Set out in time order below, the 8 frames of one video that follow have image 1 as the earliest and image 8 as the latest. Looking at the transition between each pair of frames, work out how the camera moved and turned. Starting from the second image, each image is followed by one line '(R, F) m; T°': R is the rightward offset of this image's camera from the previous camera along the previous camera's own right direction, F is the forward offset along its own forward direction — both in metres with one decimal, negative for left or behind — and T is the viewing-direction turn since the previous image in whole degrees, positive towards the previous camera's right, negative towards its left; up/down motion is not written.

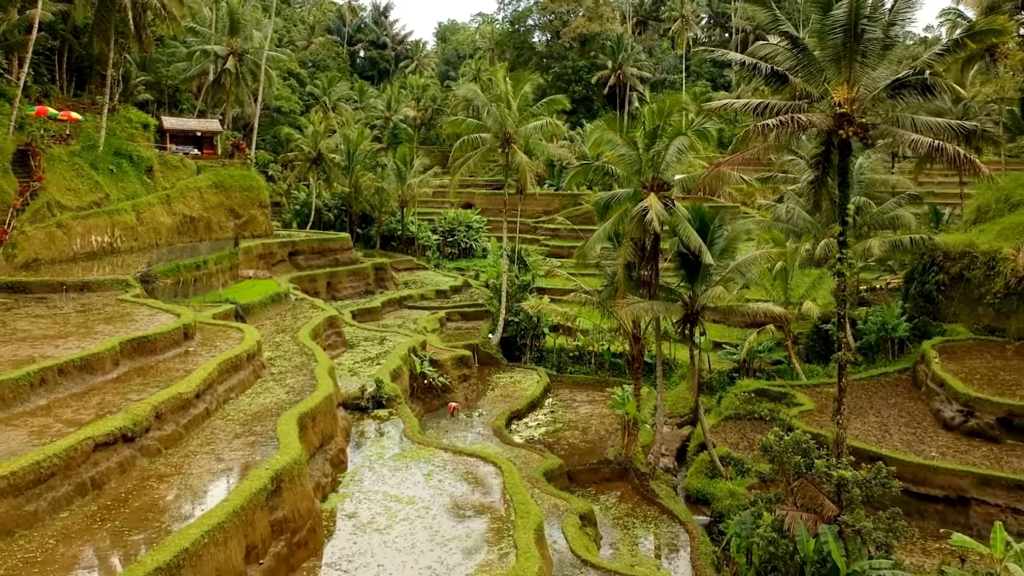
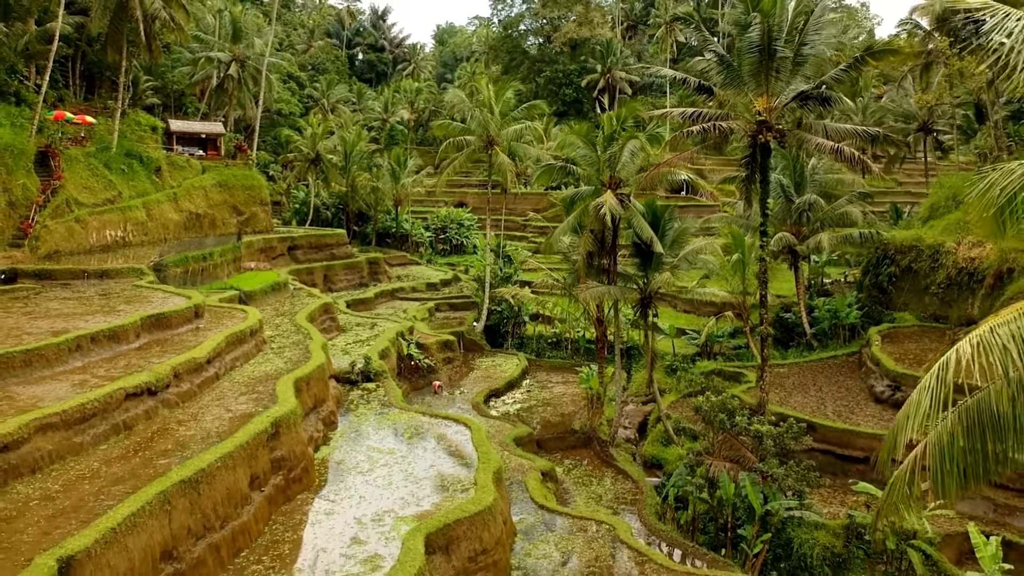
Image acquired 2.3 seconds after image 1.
(+0.6, -1.8) m; 0°
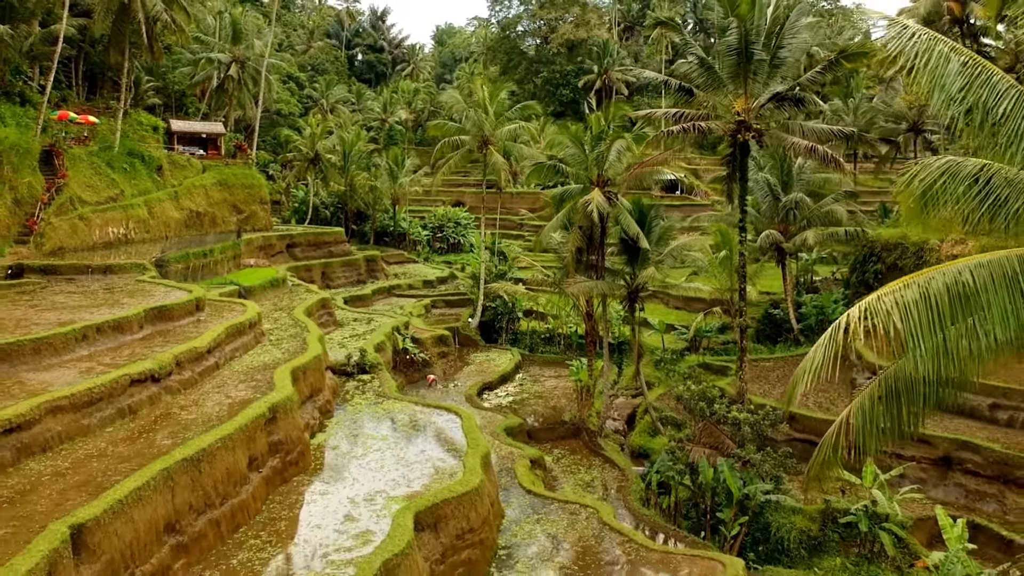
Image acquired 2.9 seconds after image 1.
(+0.2, -0.5) m; 0°
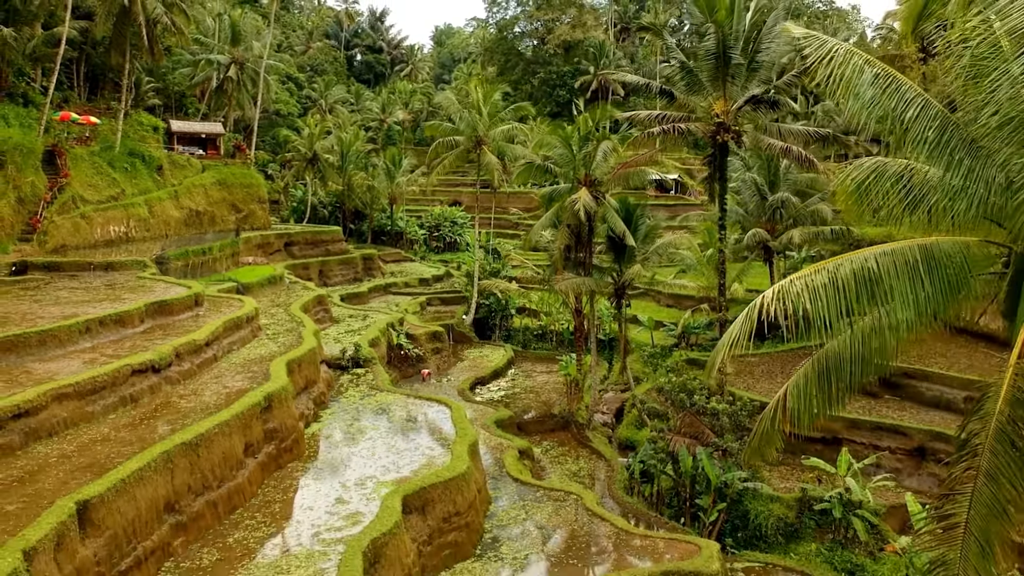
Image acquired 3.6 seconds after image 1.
(+0.2, -0.5) m; 0°
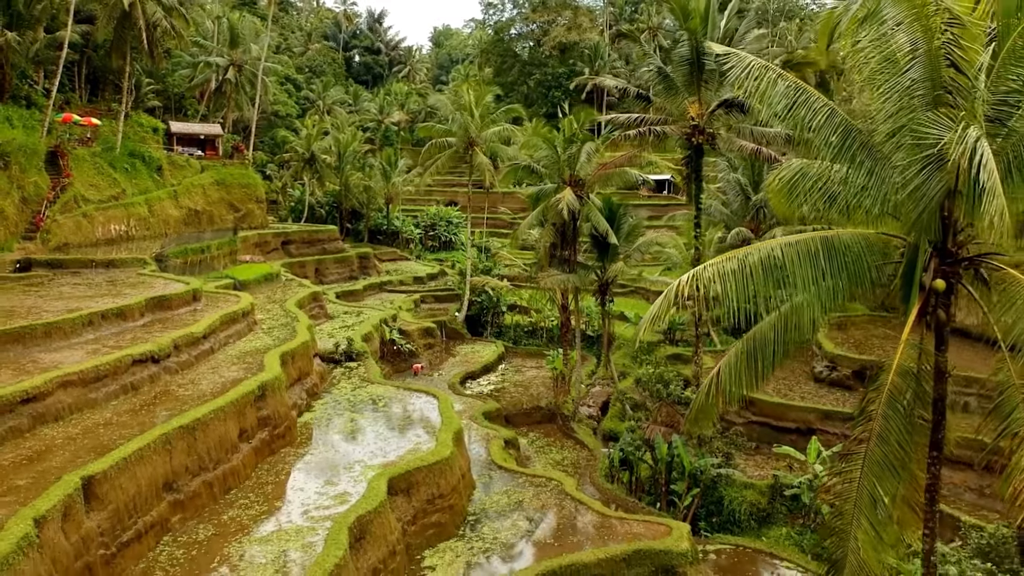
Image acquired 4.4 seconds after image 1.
(+0.3, -0.6) m; 0°
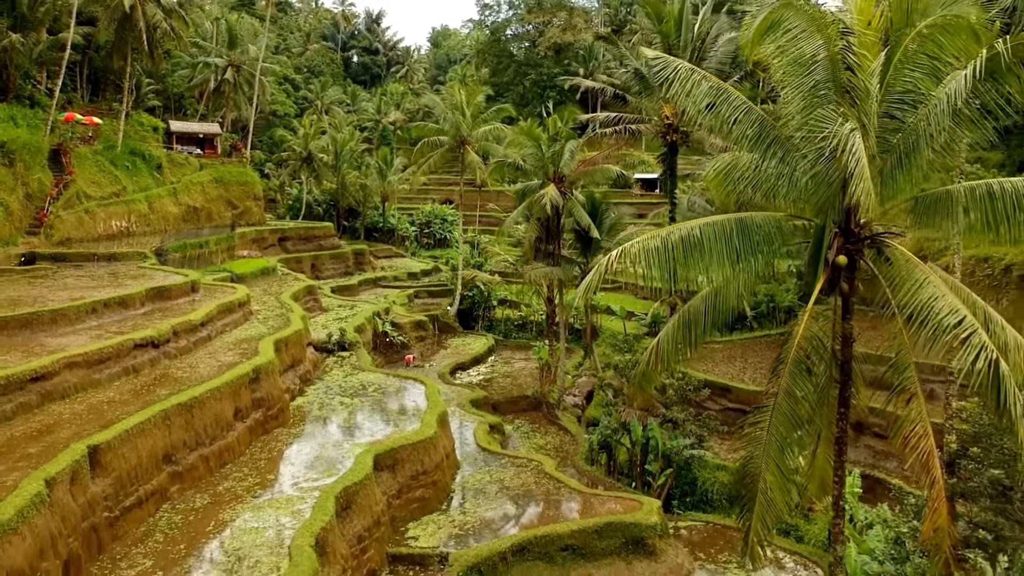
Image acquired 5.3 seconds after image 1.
(+0.4, -0.7) m; 0°
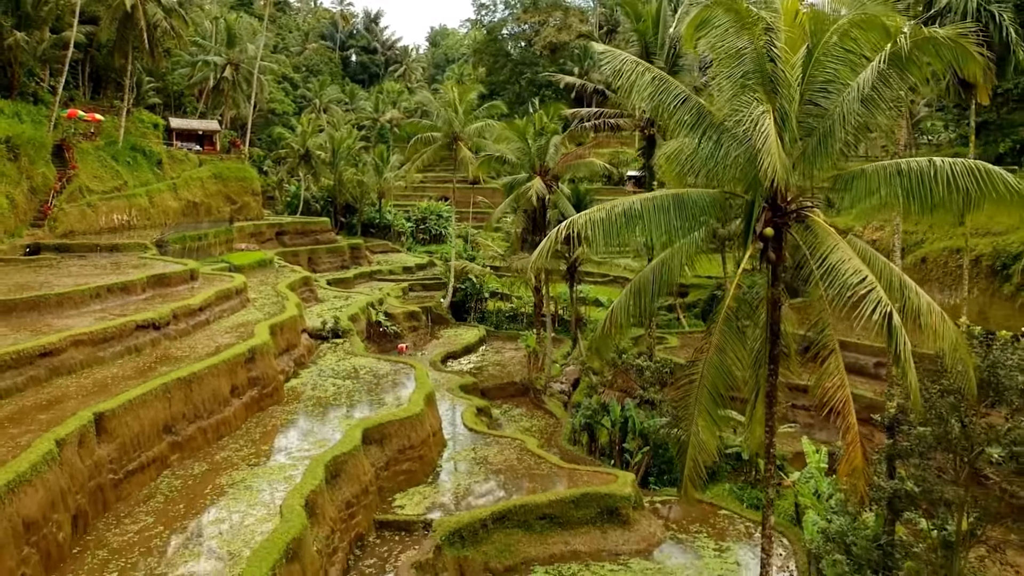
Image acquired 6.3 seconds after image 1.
(+0.3, -0.7) m; 0°
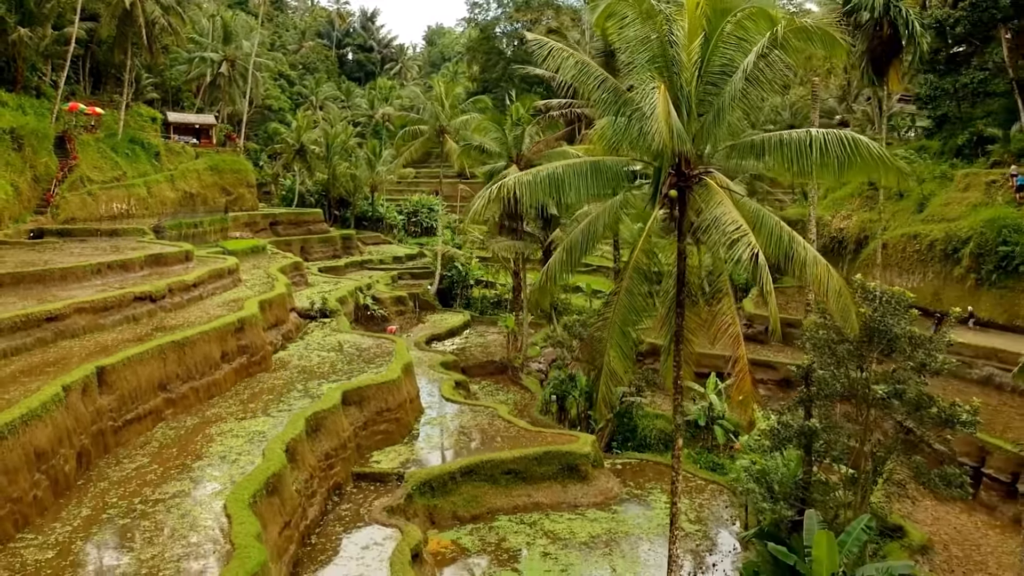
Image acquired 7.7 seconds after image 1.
(+0.6, -1.1) m; 0°
